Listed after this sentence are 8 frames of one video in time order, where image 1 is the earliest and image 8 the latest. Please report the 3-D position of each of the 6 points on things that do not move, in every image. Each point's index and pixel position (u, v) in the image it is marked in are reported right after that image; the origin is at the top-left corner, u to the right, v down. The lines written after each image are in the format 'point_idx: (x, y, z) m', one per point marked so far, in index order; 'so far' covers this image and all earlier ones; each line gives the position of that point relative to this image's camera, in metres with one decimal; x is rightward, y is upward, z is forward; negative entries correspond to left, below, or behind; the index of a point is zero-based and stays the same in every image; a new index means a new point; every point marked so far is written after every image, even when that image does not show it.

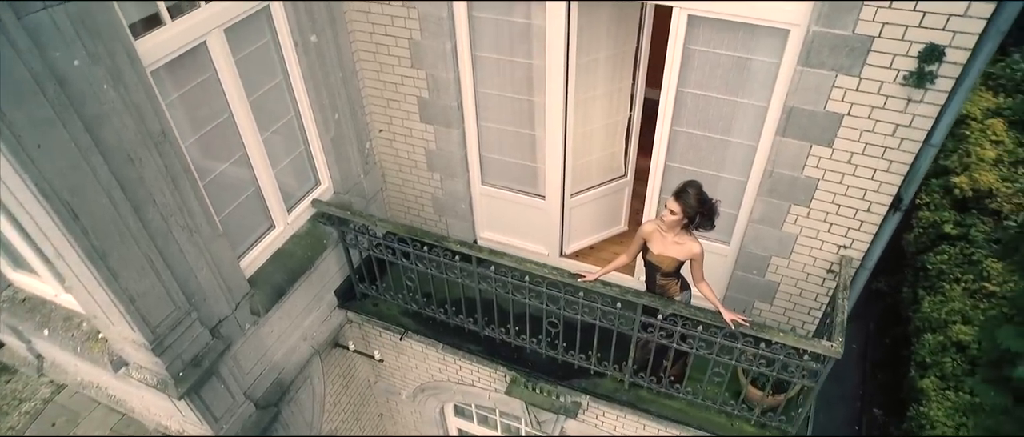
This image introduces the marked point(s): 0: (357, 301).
0: (-1.0, -0.5, +4.0) m
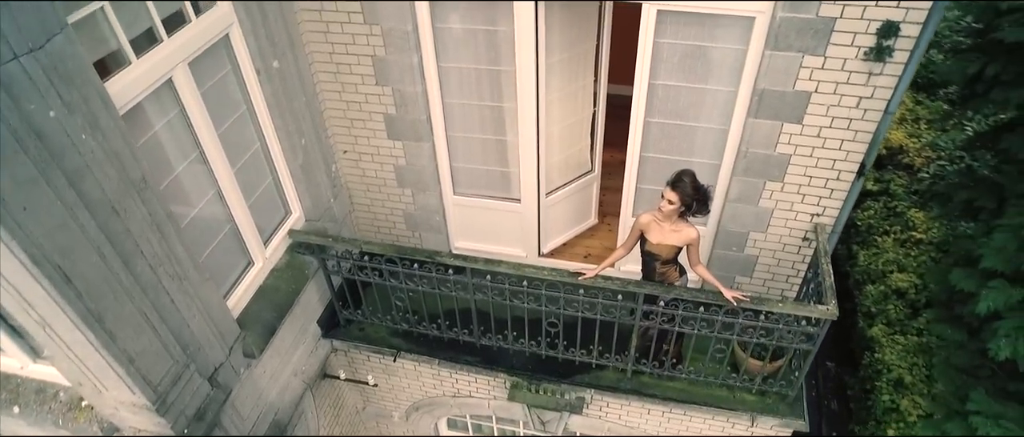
0: (-1.1, -0.7, +3.8) m
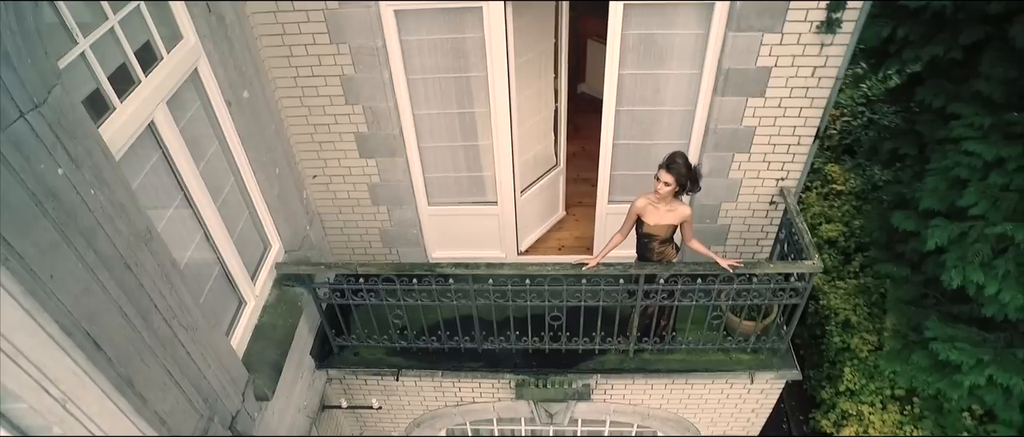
0: (-1.1, -0.8, +3.7) m
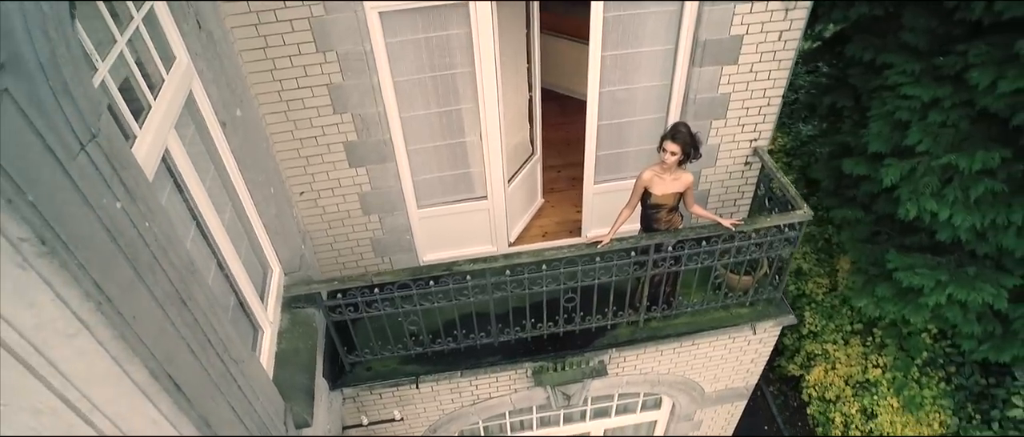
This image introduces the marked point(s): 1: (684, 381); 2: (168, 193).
0: (-1.0, -0.9, +3.6) m
1: (+1.2, -1.1, +4.3) m
2: (-1.3, +0.1, +2.4) m
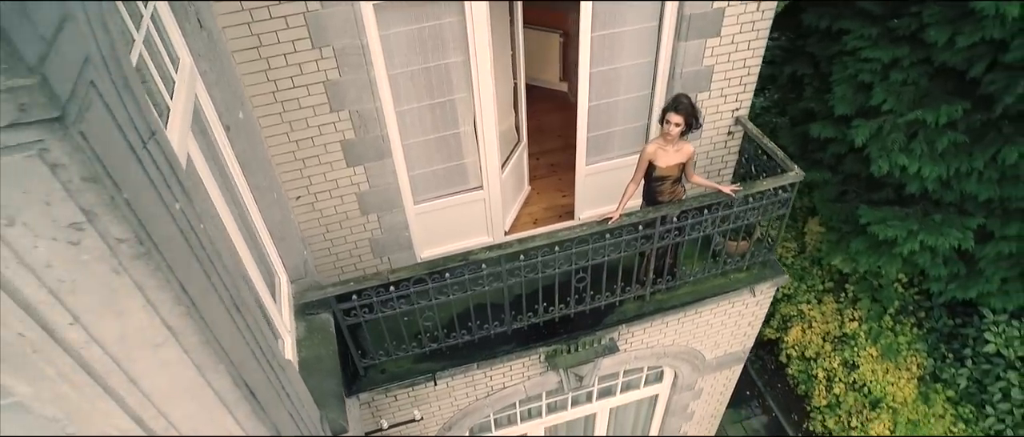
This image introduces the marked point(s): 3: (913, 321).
0: (-0.8, -0.9, +3.5) m
1: (+1.3, -1.0, +4.4) m
2: (-1.2, +0.1, +2.3) m
3: (+3.5, -0.9, +5.4) m
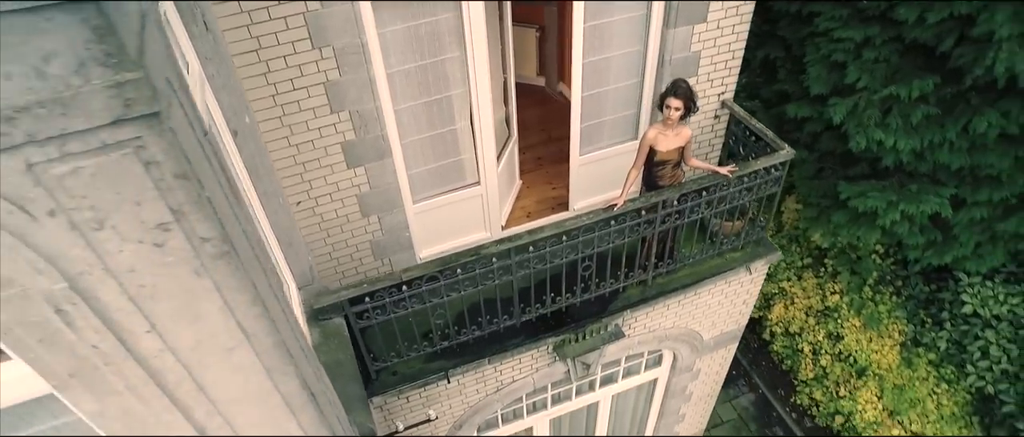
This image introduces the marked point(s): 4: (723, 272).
0: (-0.8, -0.9, +3.5) m
1: (+1.3, -0.8, +4.5) m
2: (-1.1, 0.0, +2.2) m
3: (+3.4, -0.6, +5.6) m
4: (+1.4, -0.4, +4.1) m
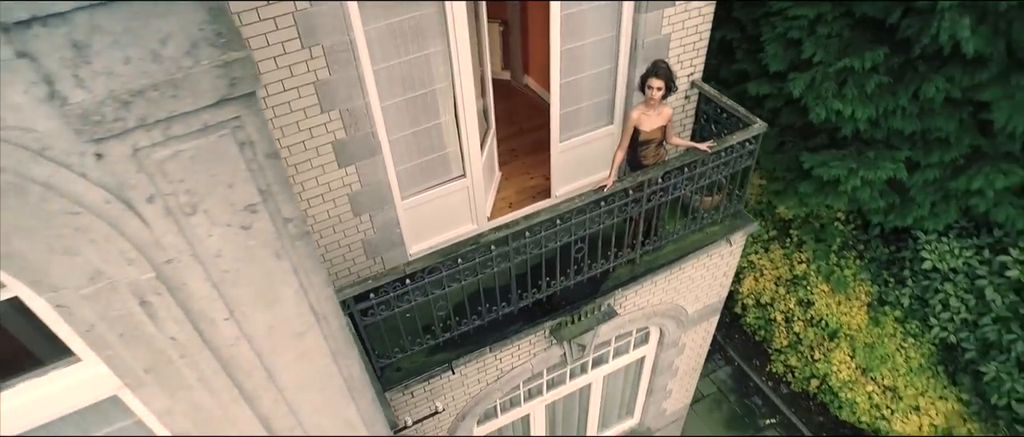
0: (-0.7, -0.9, +3.5) m
1: (+1.2, -0.7, +4.7) m
2: (-1.0, 0.0, +2.2) m
3: (+3.3, -0.3, +5.9) m
4: (+1.3, -0.2, +4.2) m
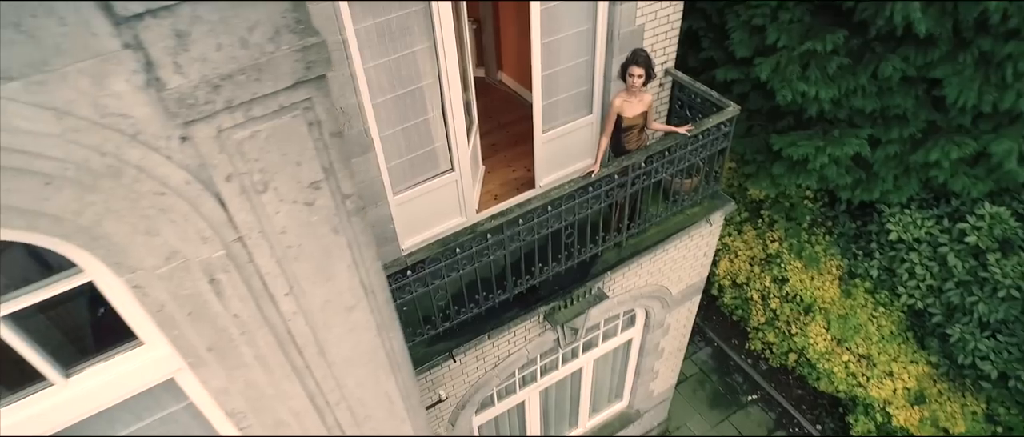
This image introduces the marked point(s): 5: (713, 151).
0: (-0.7, -0.9, +3.6) m
1: (+1.1, -0.6, +4.9) m
2: (-1.0, 0.0, +2.3) m
3: (+3.1, -0.1, +6.2) m
4: (+1.3, -0.1, +4.4) m
5: (+1.4, +0.5, +4.2) m
